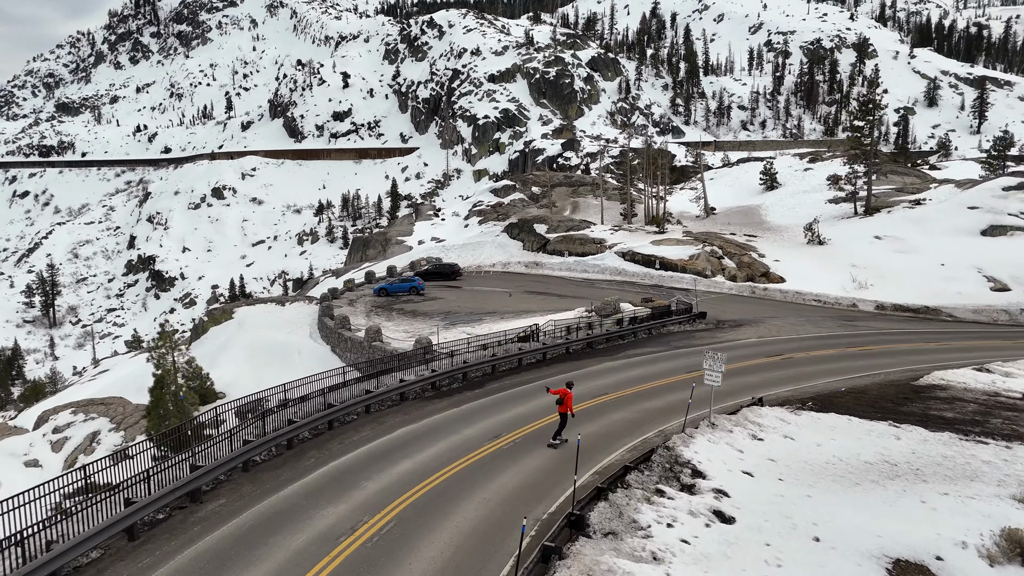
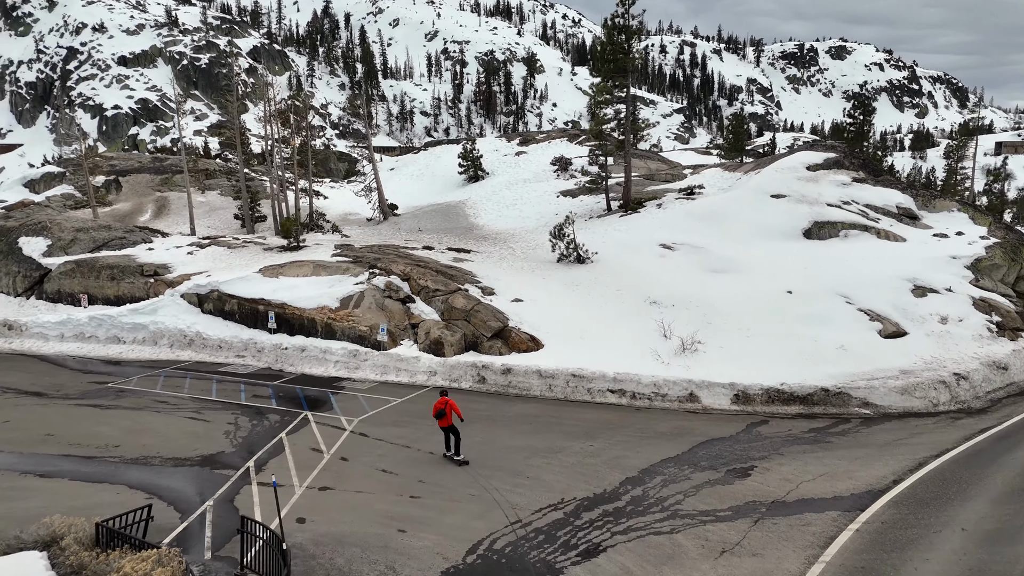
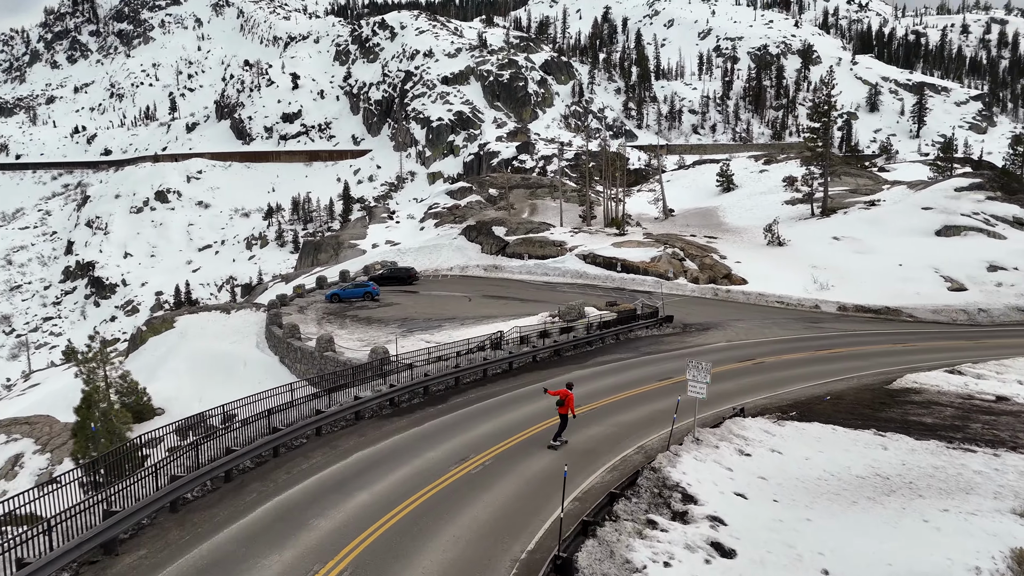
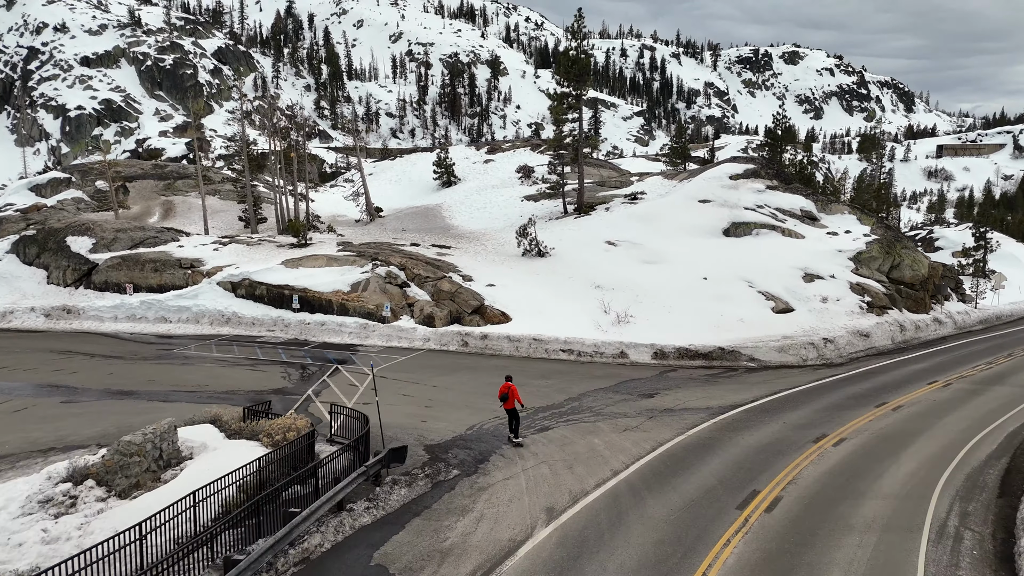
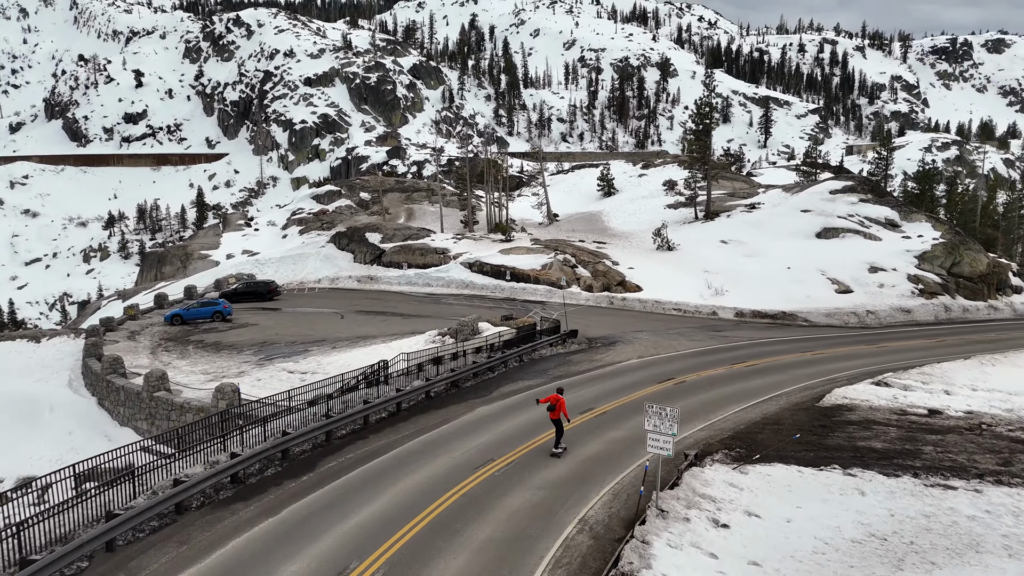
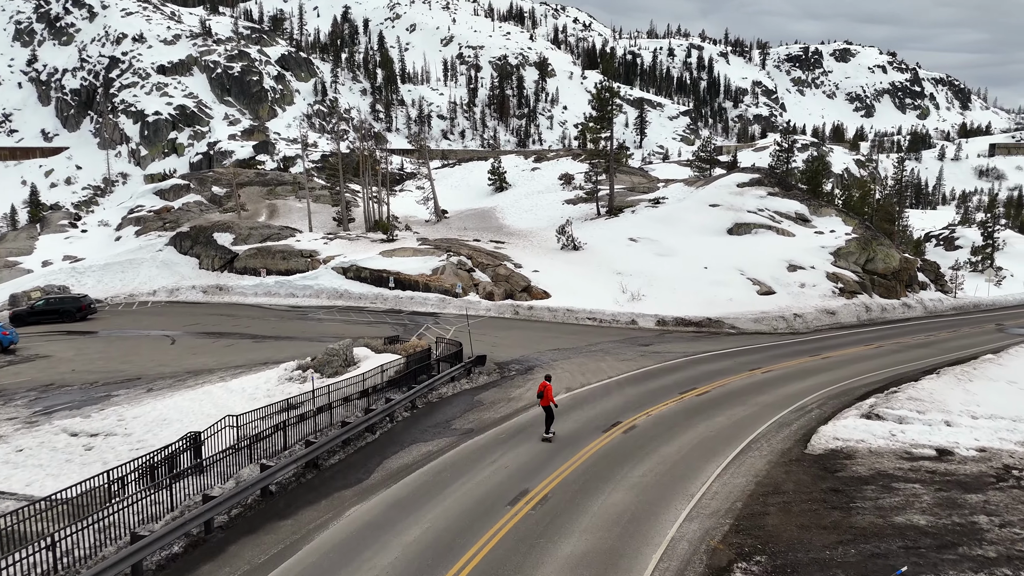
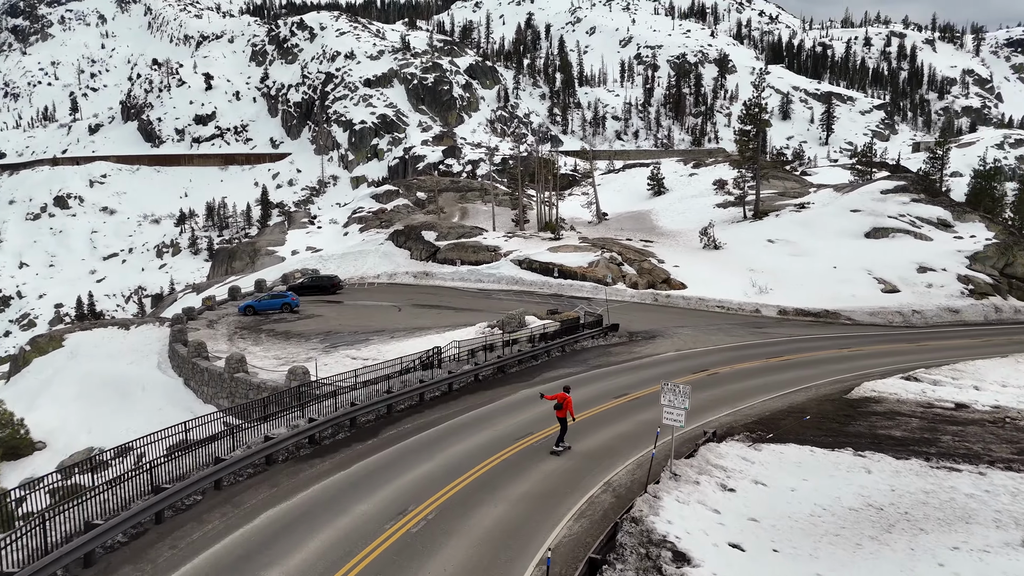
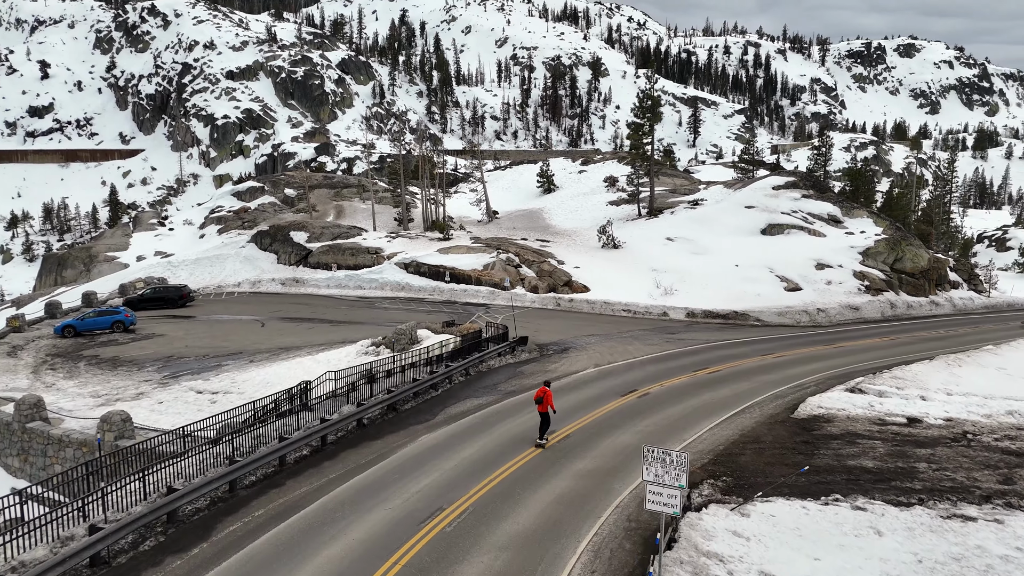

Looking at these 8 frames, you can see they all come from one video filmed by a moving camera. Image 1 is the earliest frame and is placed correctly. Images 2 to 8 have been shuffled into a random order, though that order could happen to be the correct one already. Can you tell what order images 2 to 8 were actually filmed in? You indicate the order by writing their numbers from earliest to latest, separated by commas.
3, 7, 5, 8, 6, 4, 2
